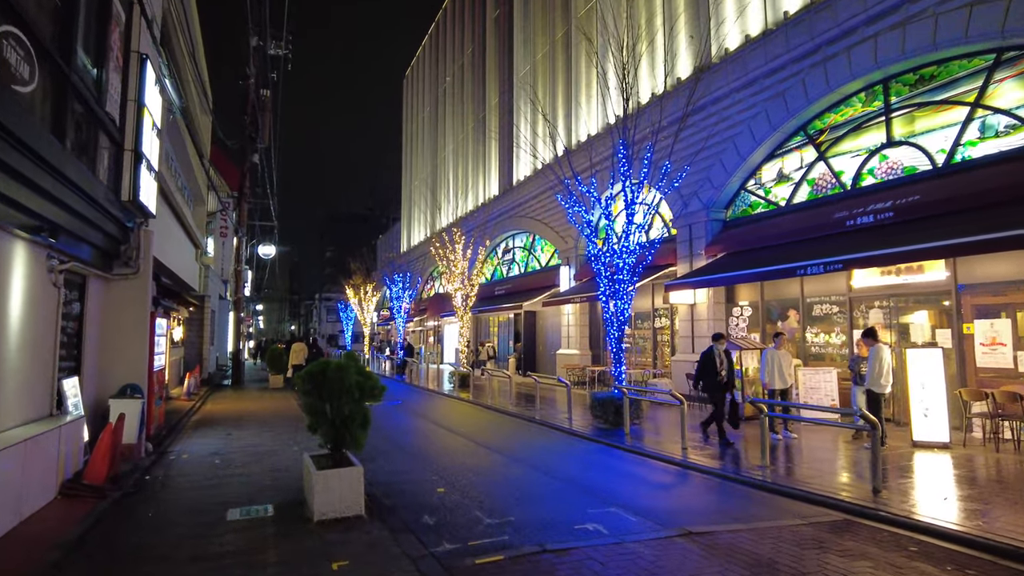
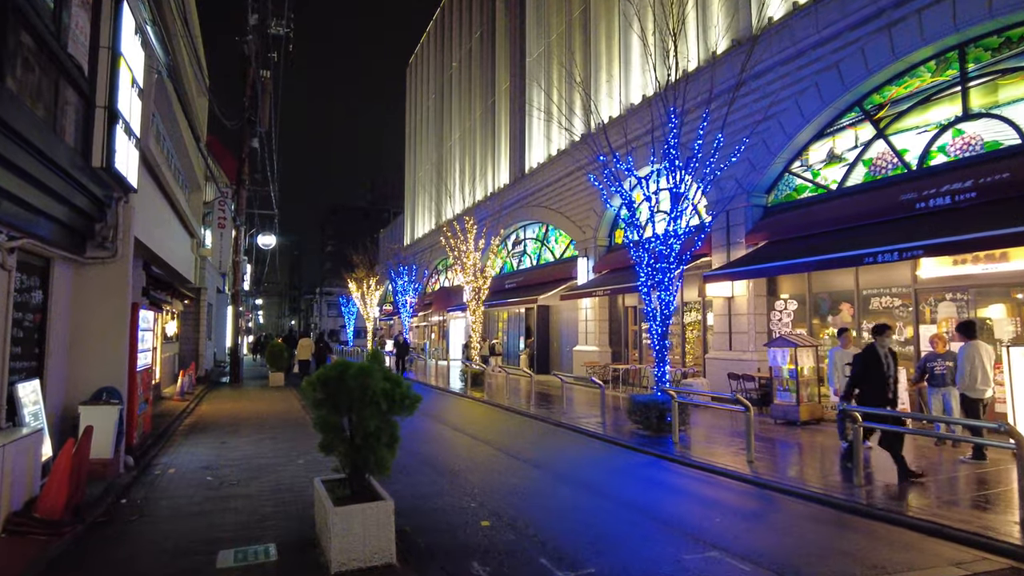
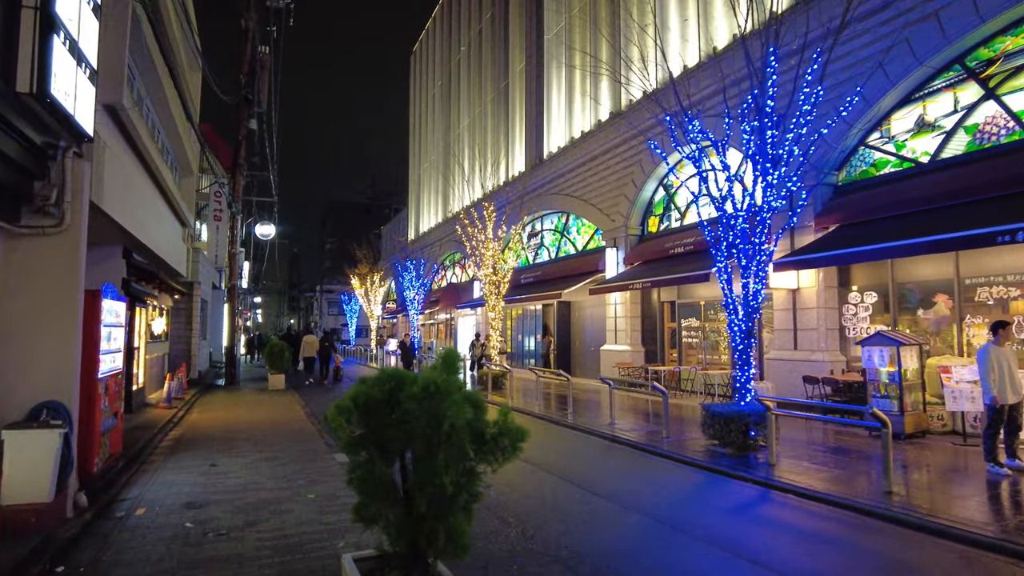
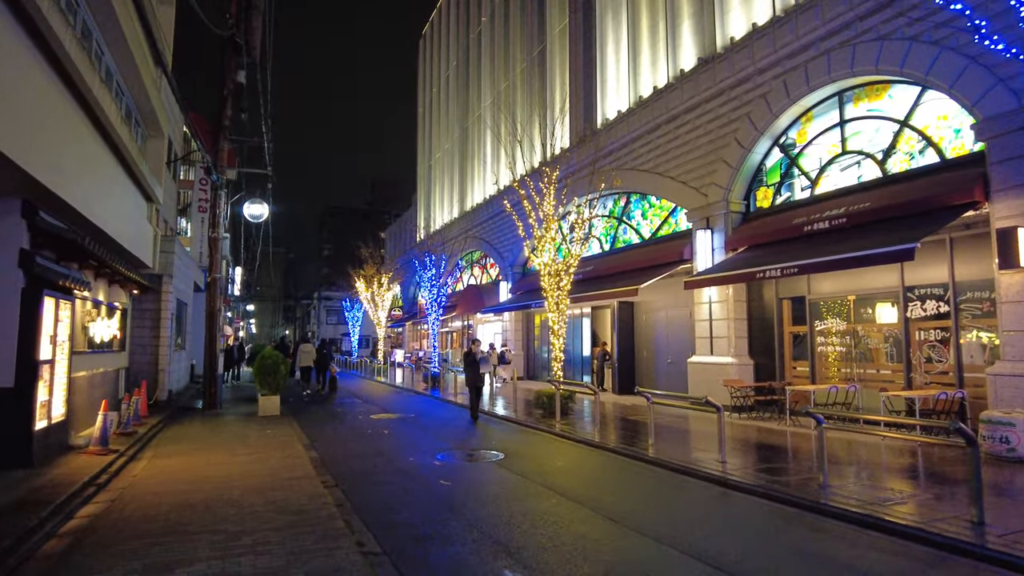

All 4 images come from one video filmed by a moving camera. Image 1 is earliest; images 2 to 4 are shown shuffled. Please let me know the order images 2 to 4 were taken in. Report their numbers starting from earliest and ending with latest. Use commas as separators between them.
2, 3, 4
